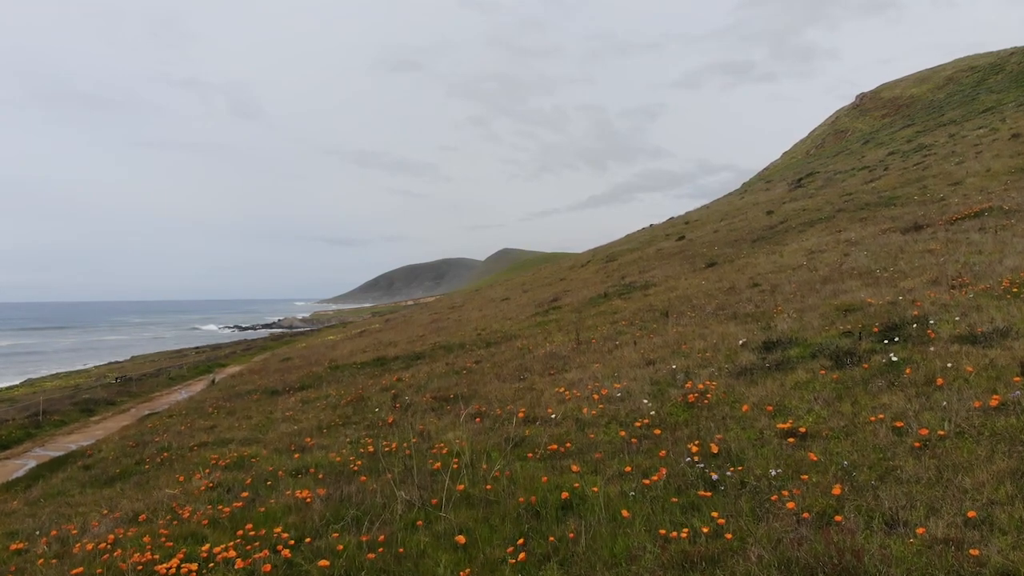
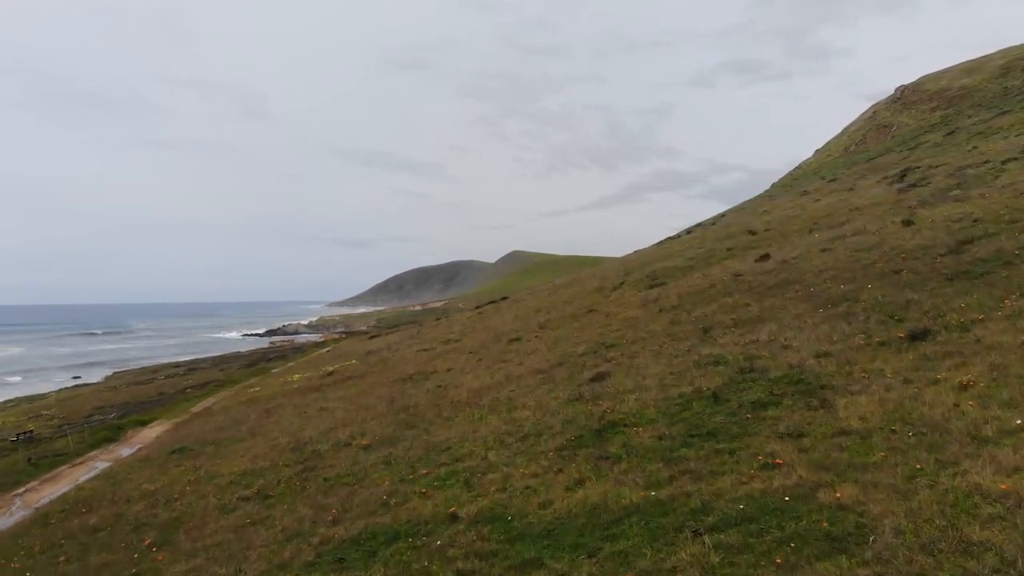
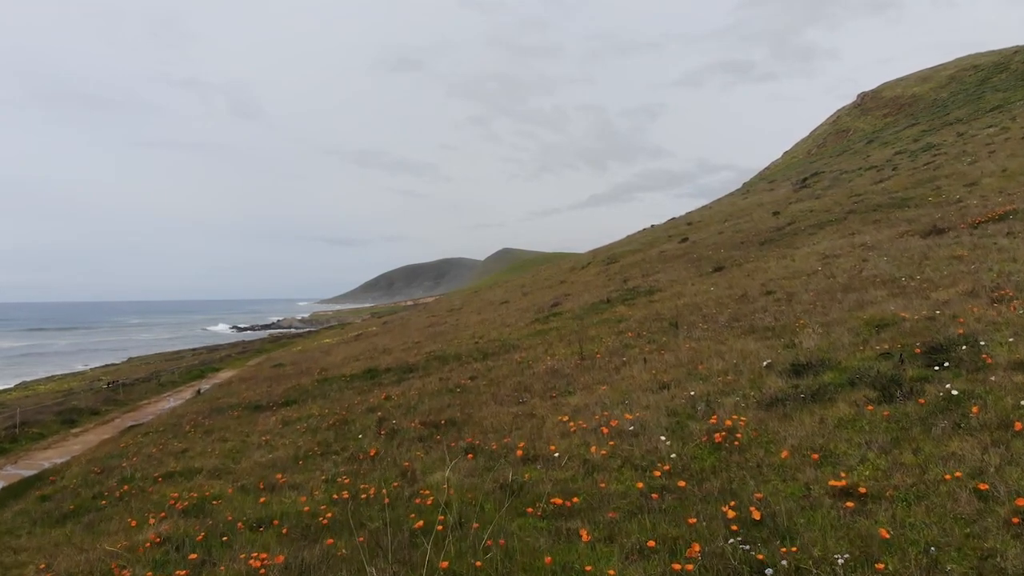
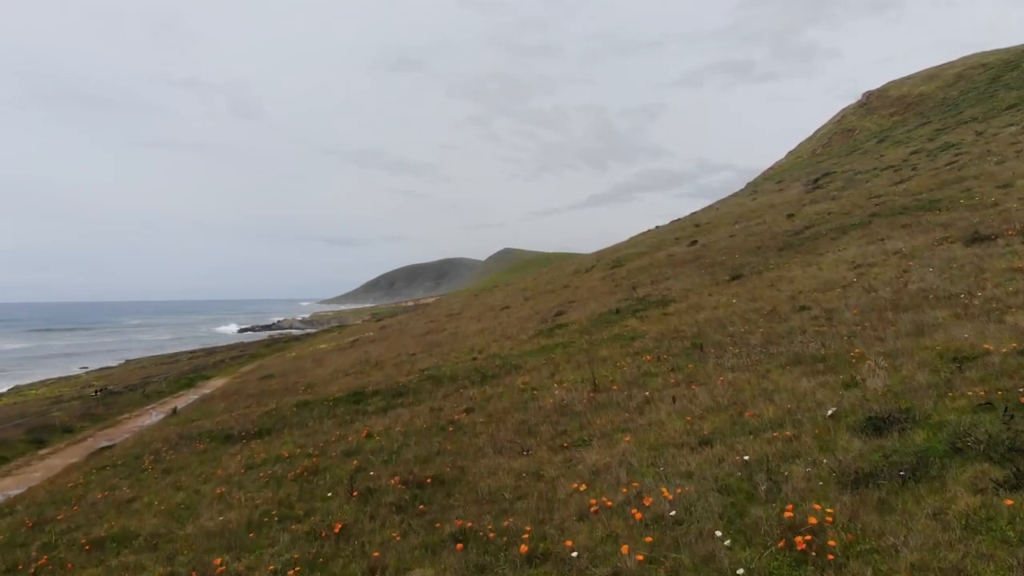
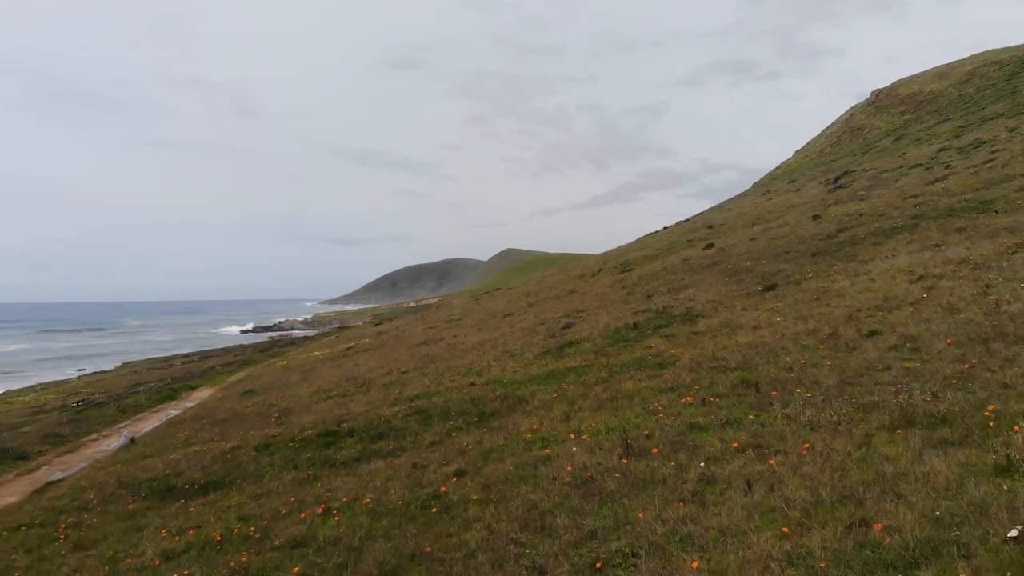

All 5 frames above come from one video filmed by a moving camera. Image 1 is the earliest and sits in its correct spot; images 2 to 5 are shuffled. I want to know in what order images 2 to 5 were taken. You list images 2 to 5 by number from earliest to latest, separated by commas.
3, 4, 5, 2
